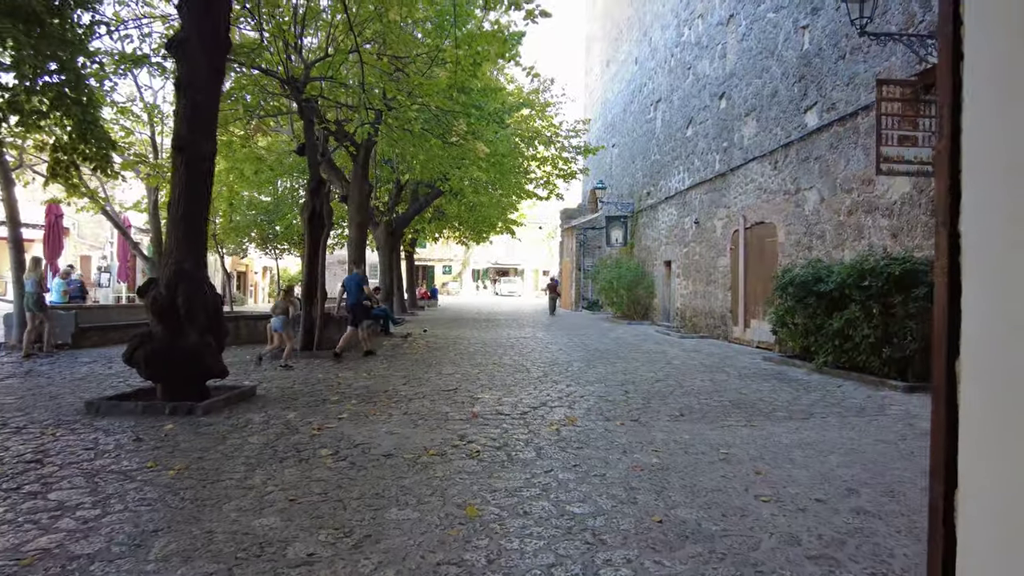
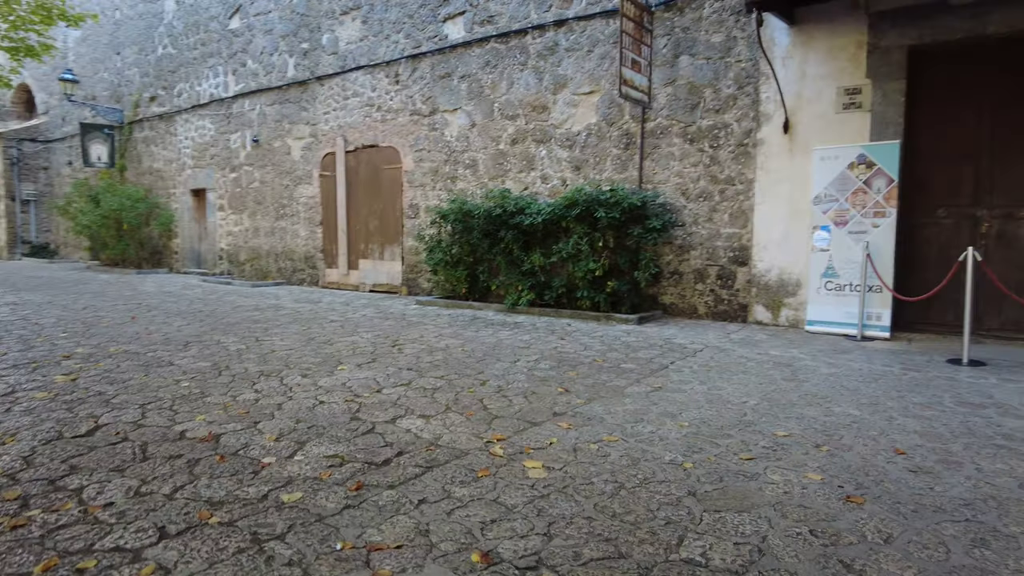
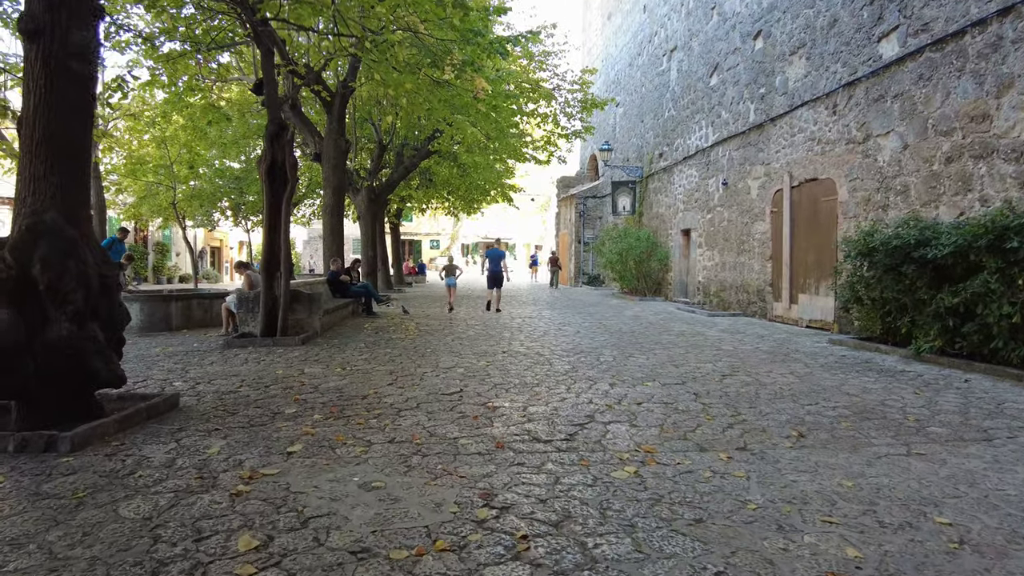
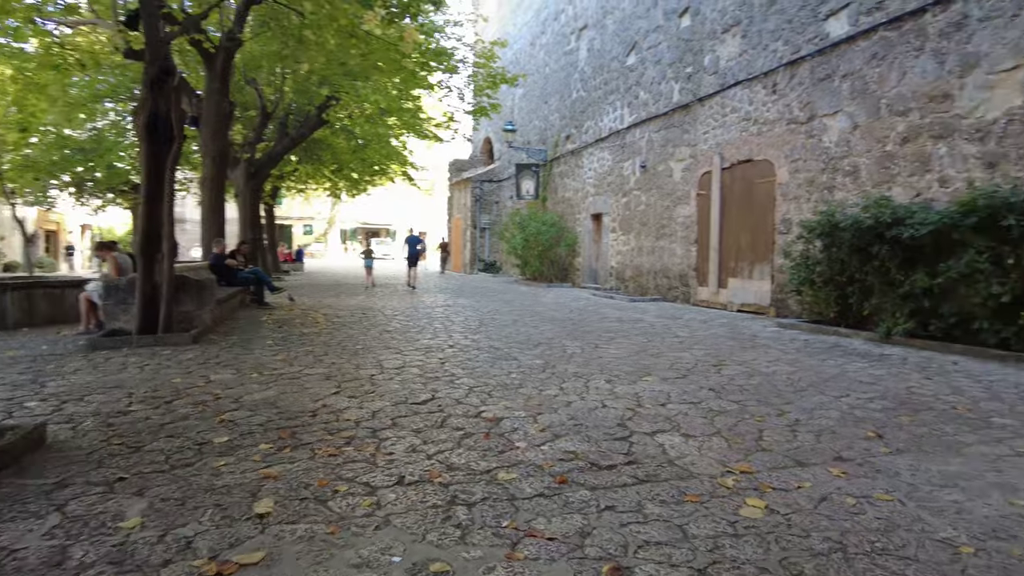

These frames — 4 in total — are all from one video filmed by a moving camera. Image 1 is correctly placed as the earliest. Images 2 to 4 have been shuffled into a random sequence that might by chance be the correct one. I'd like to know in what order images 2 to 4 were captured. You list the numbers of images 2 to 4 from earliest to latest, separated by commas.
3, 4, 2
